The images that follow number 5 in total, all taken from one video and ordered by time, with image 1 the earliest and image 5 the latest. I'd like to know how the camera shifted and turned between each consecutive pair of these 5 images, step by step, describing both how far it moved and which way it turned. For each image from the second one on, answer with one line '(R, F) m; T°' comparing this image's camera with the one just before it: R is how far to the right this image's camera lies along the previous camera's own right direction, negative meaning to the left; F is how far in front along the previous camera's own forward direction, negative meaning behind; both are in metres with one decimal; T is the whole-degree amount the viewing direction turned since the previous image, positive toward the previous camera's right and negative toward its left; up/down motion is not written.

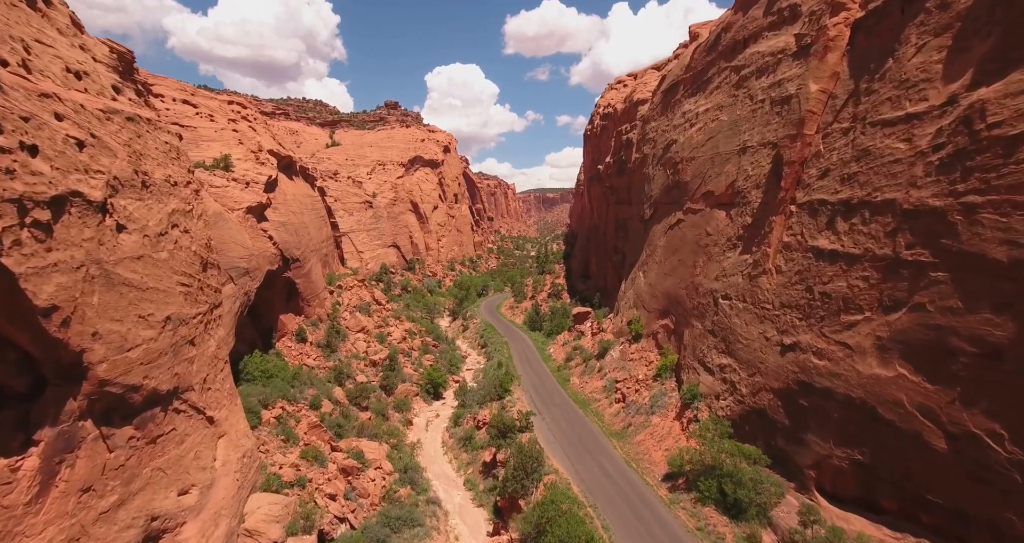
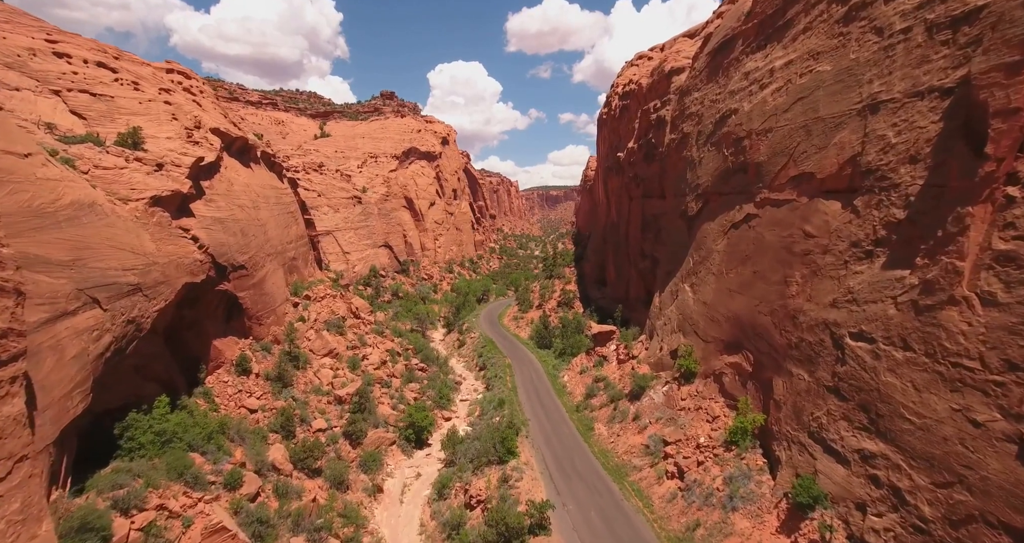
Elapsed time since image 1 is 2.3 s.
(-0.1, +6.4) m; 0°
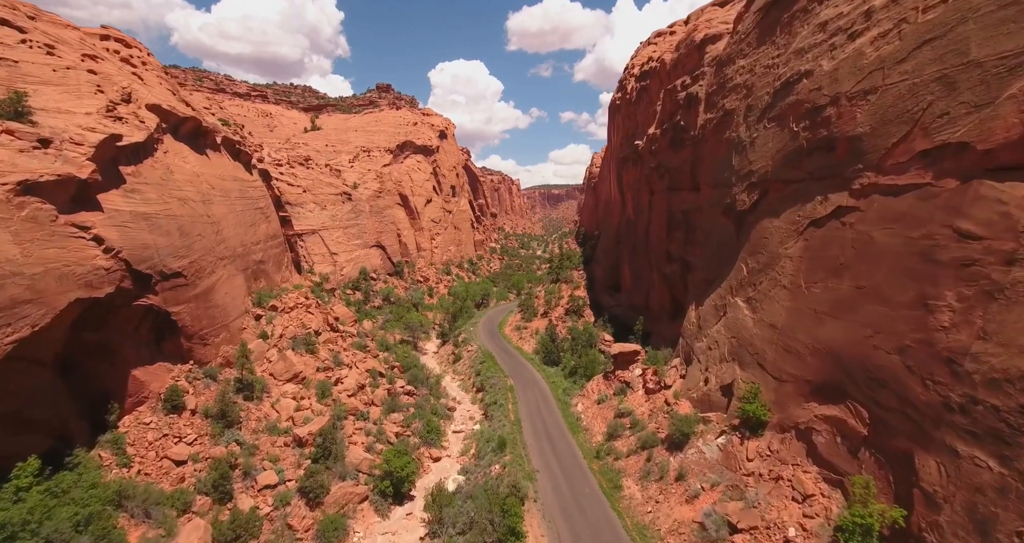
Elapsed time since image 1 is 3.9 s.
(-0.1, +4.6) m; 0°
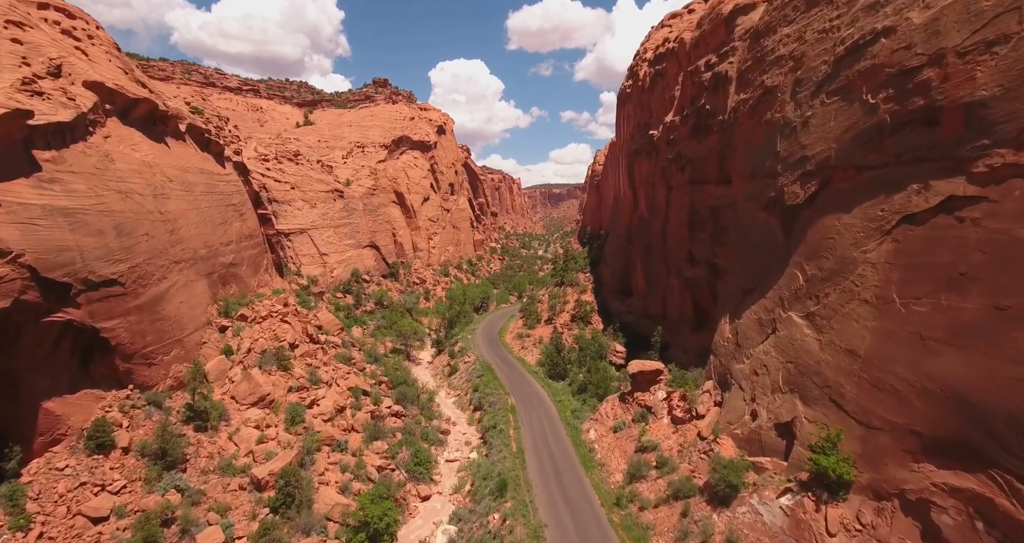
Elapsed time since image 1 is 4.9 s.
(0.0, +3.1) m; 0°
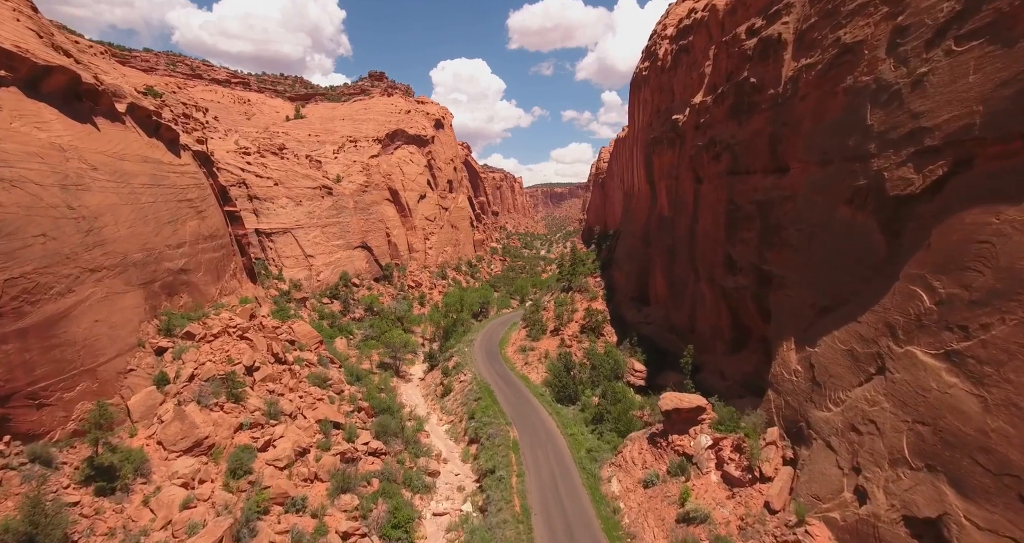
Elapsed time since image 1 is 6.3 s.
(0.0, +4.0) m; 0°
